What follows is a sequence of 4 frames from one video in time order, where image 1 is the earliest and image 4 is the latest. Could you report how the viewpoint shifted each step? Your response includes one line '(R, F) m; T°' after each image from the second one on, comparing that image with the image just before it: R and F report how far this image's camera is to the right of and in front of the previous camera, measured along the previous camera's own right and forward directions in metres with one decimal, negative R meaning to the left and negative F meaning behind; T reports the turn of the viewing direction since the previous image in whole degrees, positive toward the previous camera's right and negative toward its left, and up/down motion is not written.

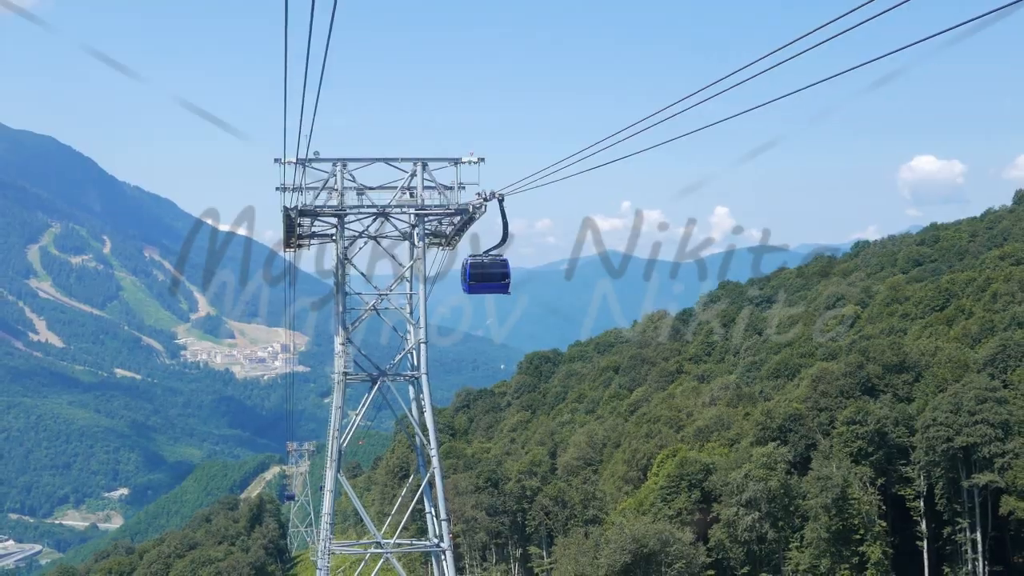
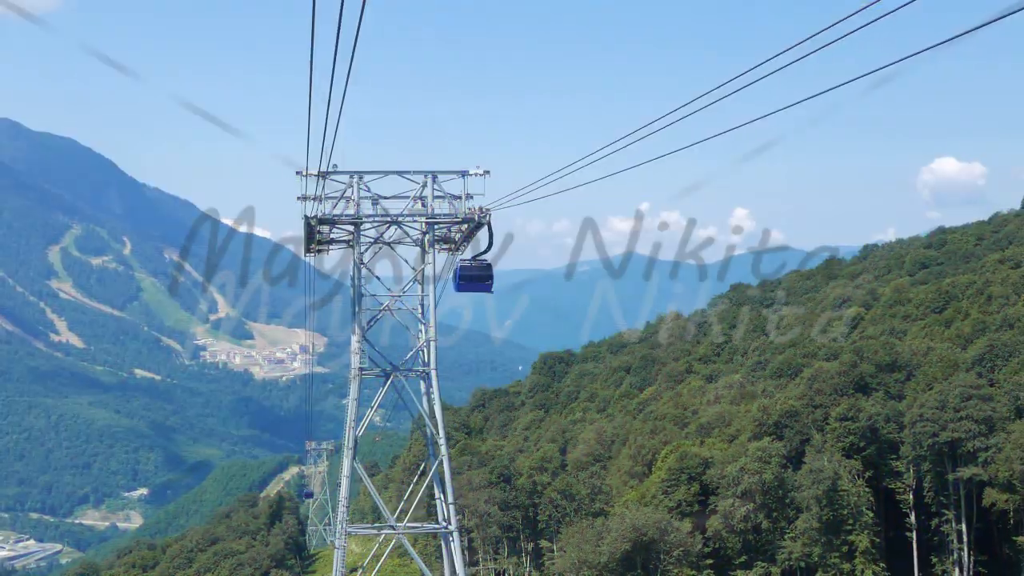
(+0.2, -1.2) m; -1°
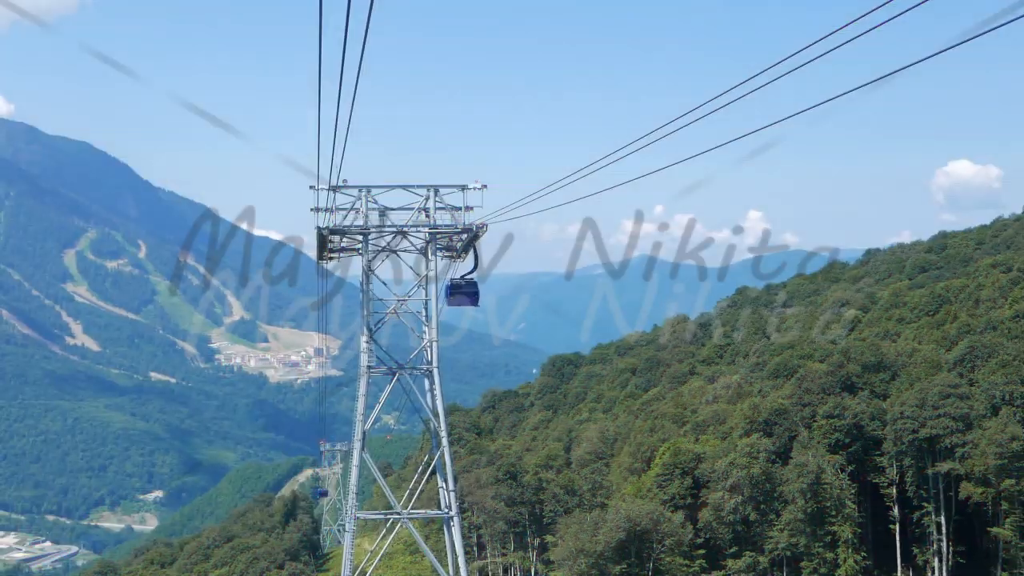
(+0.3, -1.3) m; -1°
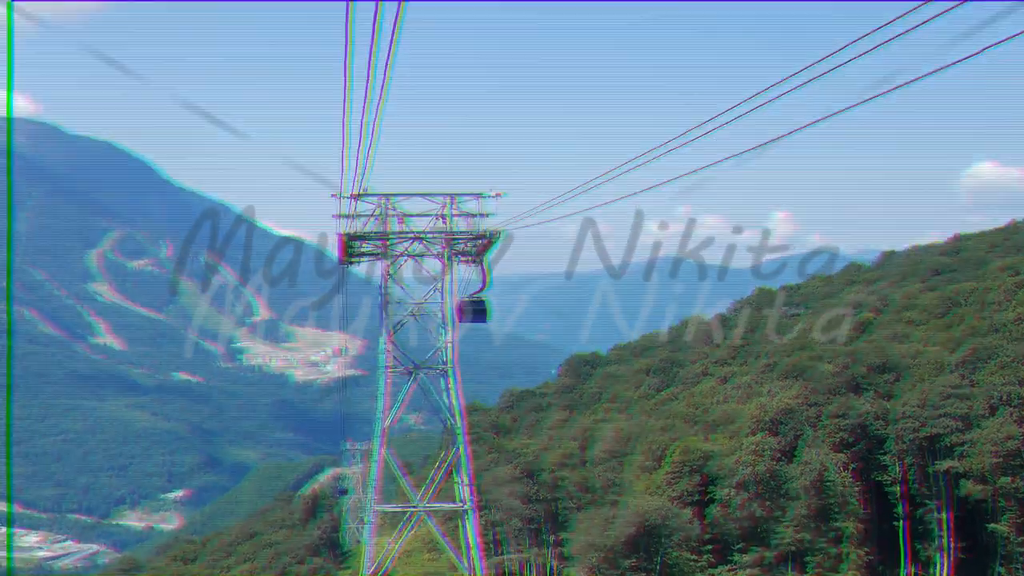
(+0.2, -0.9) m; -1°
